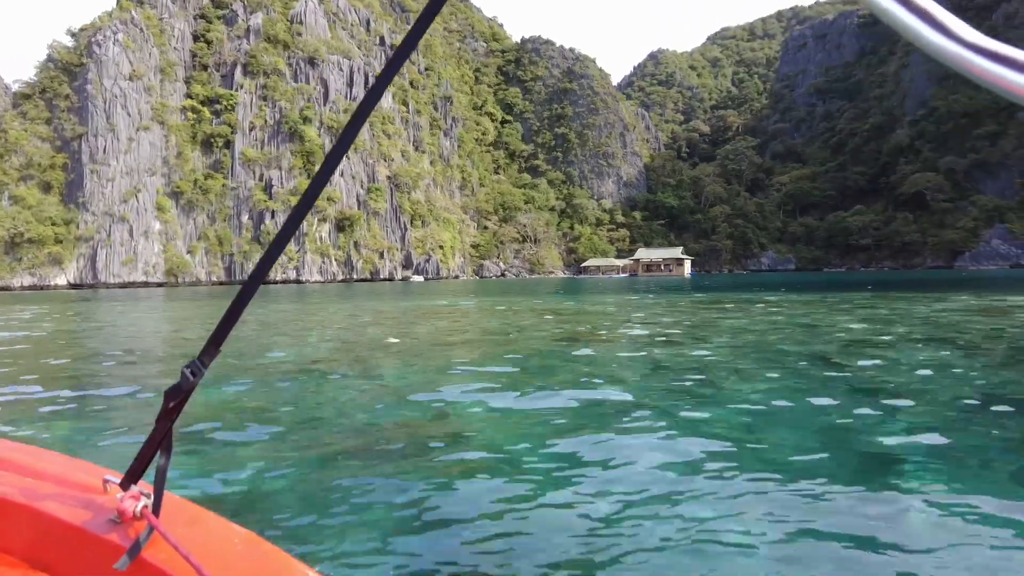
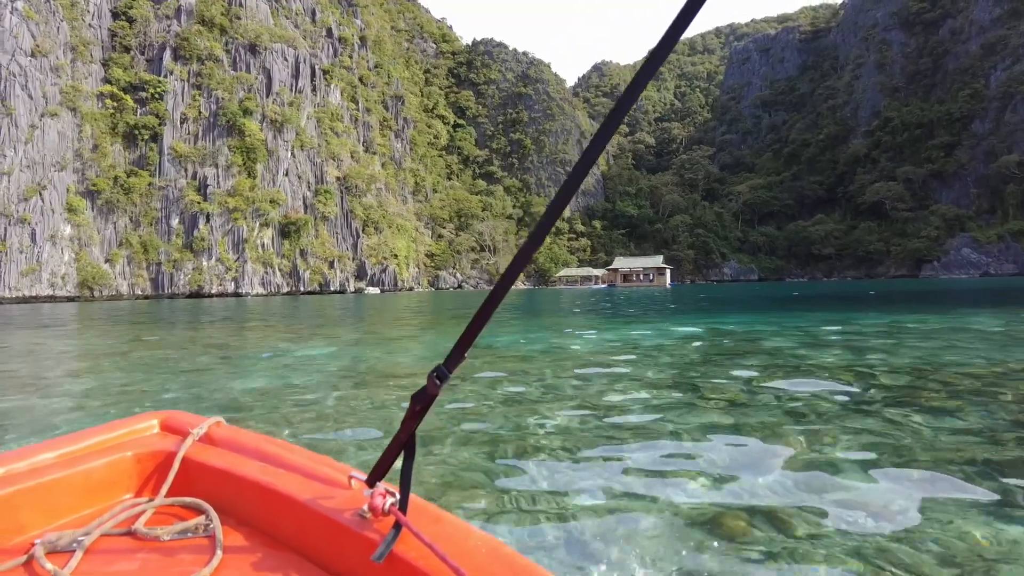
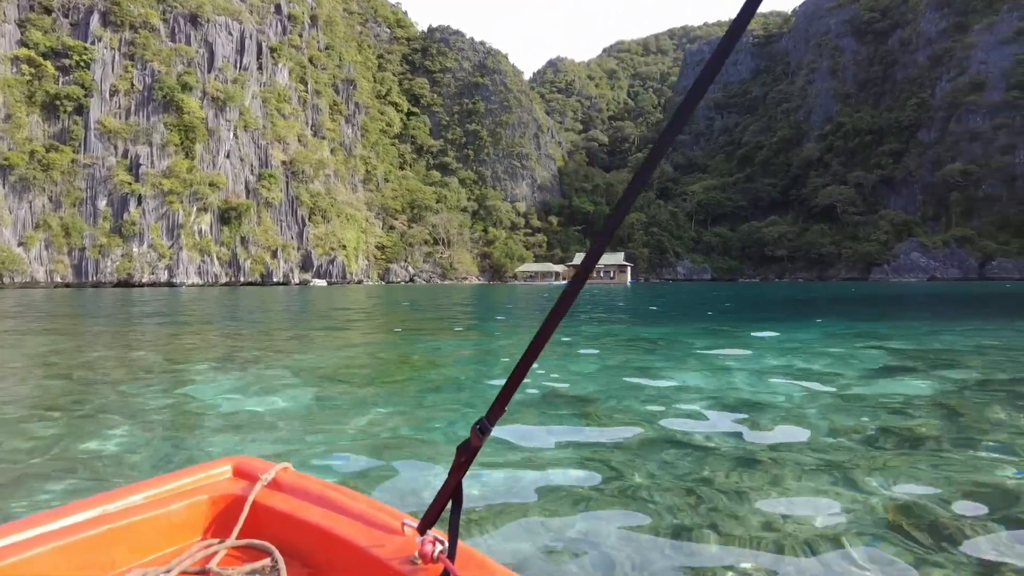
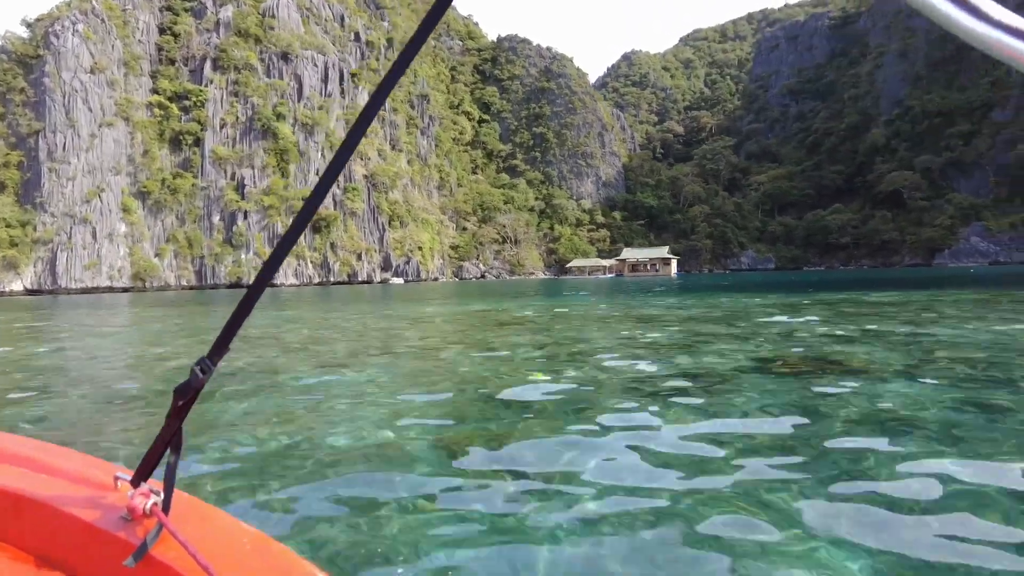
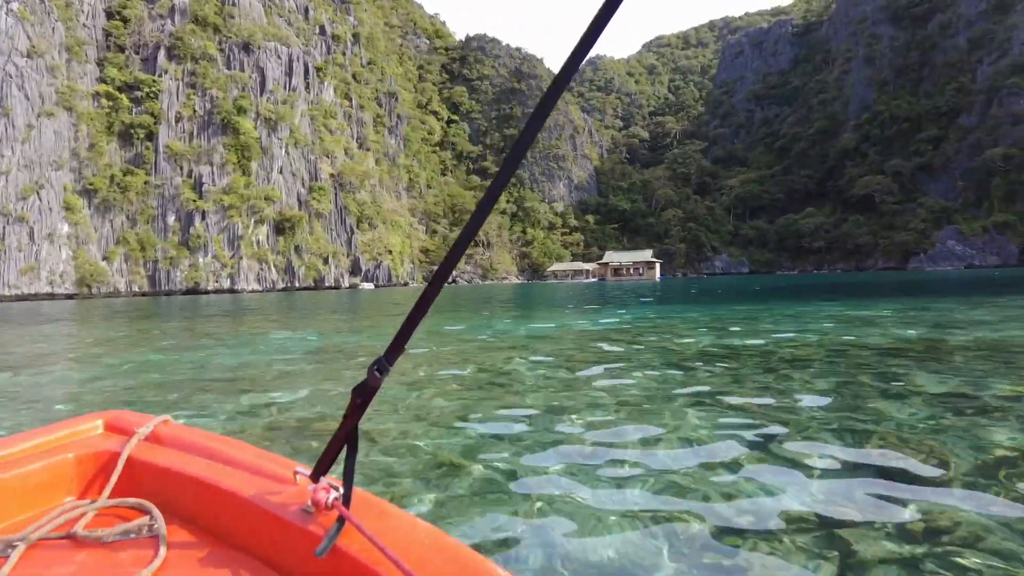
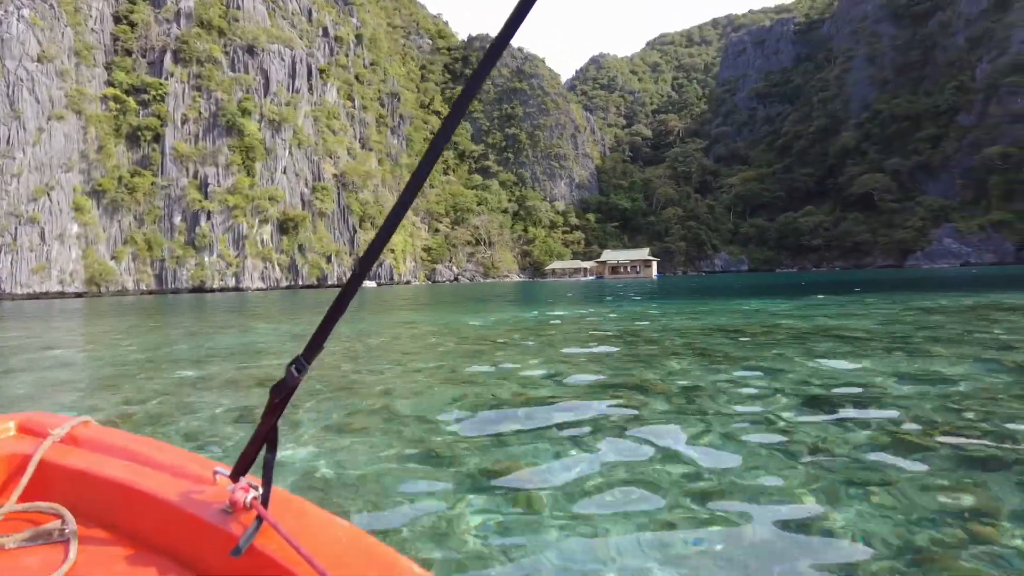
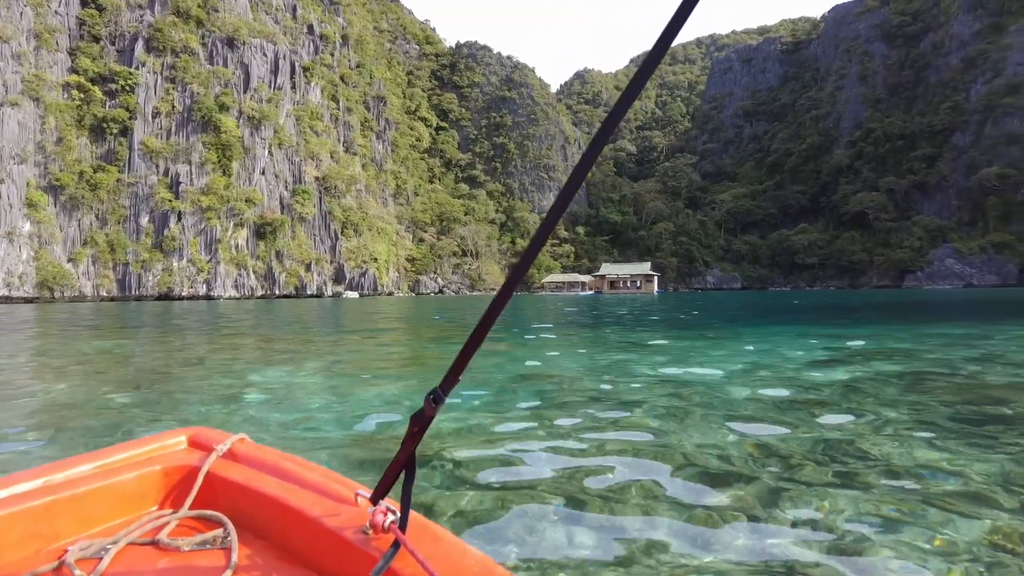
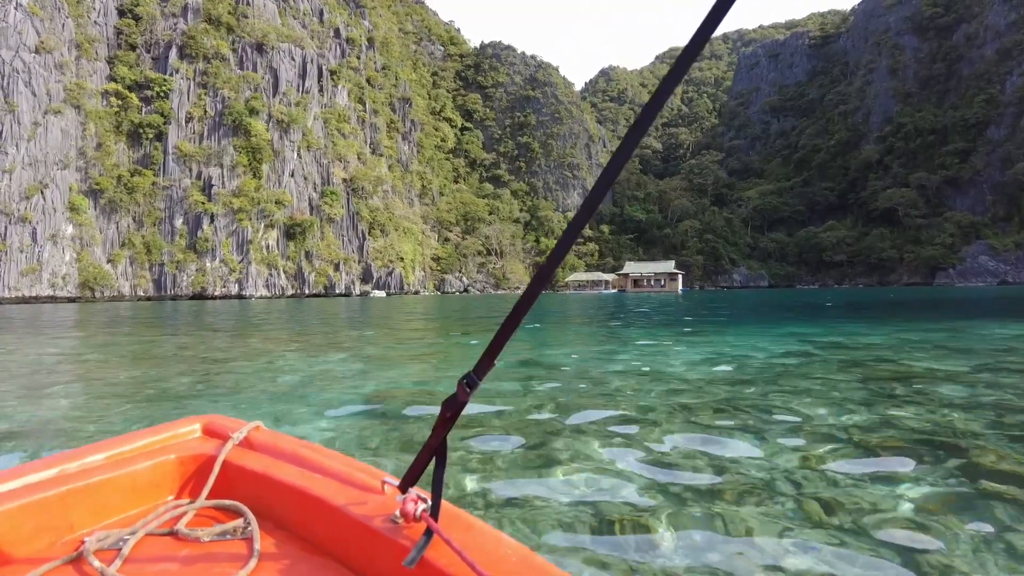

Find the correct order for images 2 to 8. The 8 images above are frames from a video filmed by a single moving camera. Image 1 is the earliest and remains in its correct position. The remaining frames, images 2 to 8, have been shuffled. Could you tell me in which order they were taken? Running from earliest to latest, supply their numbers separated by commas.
4, 6, 5, 2, 8, 7, 3
